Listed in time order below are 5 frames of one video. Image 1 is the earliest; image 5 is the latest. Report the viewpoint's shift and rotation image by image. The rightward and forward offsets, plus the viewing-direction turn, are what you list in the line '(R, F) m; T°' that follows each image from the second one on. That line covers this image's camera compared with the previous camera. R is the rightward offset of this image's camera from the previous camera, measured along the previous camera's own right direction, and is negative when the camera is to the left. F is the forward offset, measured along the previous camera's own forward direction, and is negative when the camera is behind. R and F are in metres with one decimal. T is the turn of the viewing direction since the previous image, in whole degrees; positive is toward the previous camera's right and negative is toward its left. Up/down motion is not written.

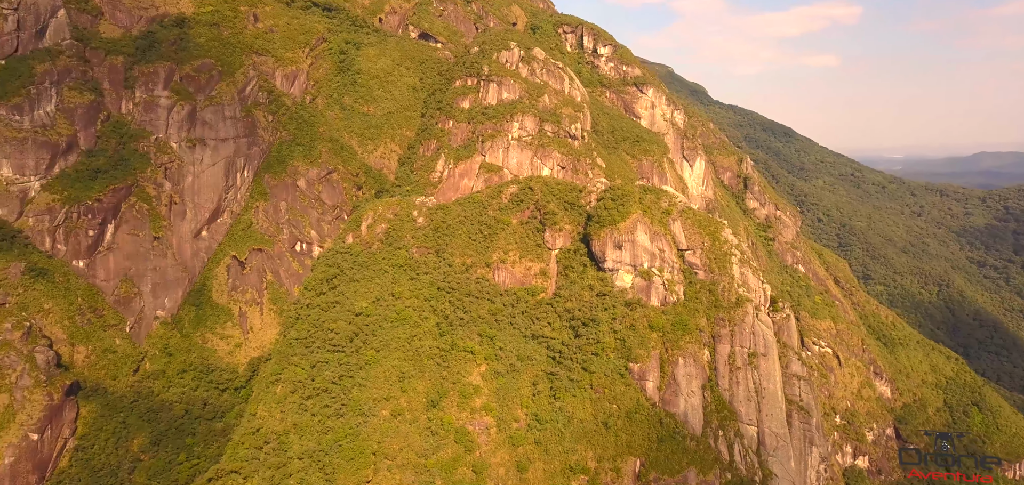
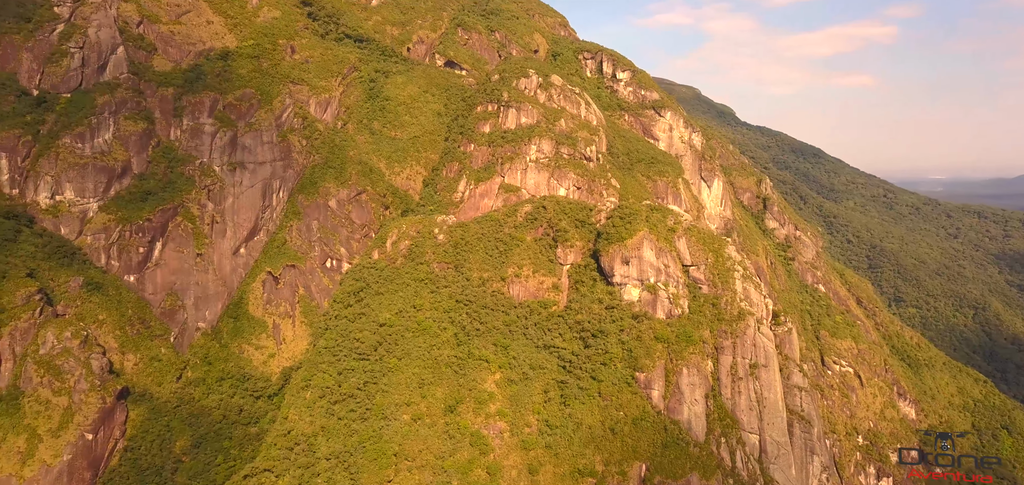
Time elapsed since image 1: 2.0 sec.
(+1.0, -2.5) m; -3°
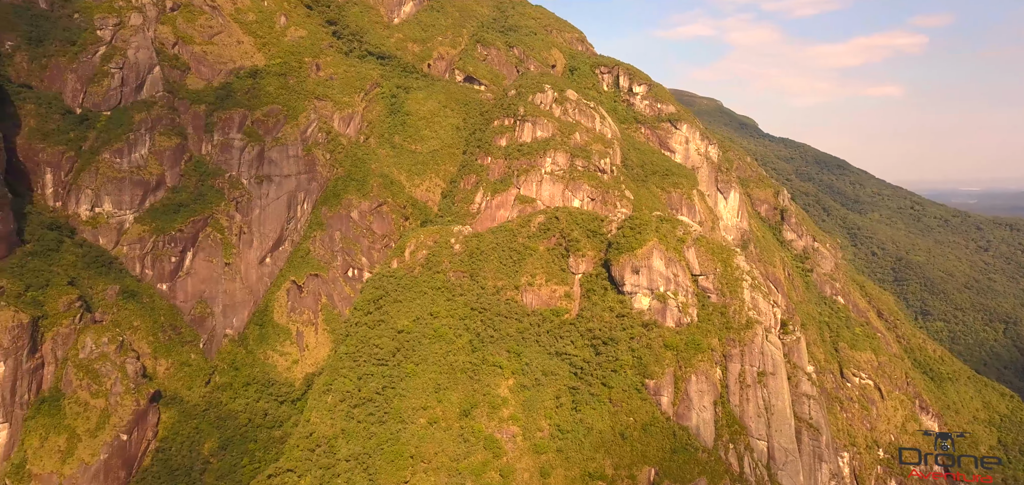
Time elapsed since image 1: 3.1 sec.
(+0.6, -1.4) m; -2°
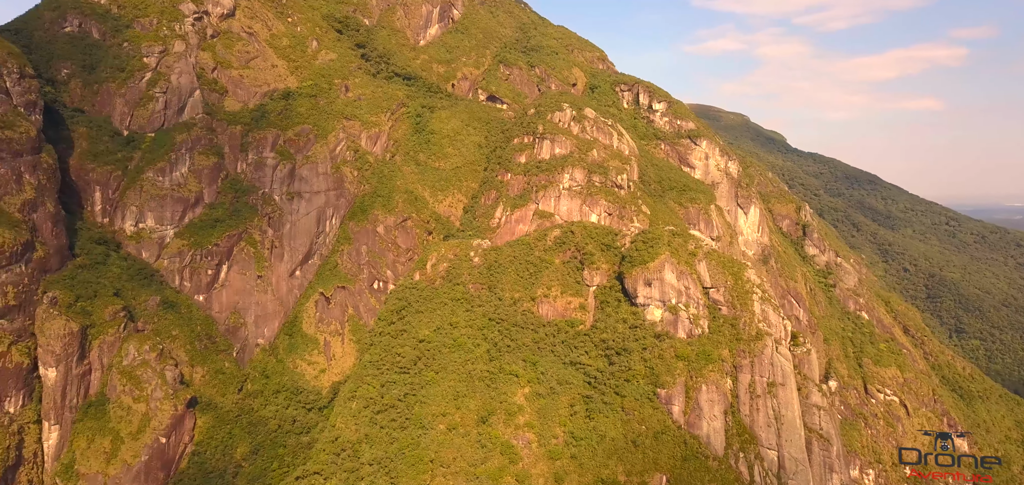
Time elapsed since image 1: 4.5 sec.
(+0.7, -1.7) m; -3°
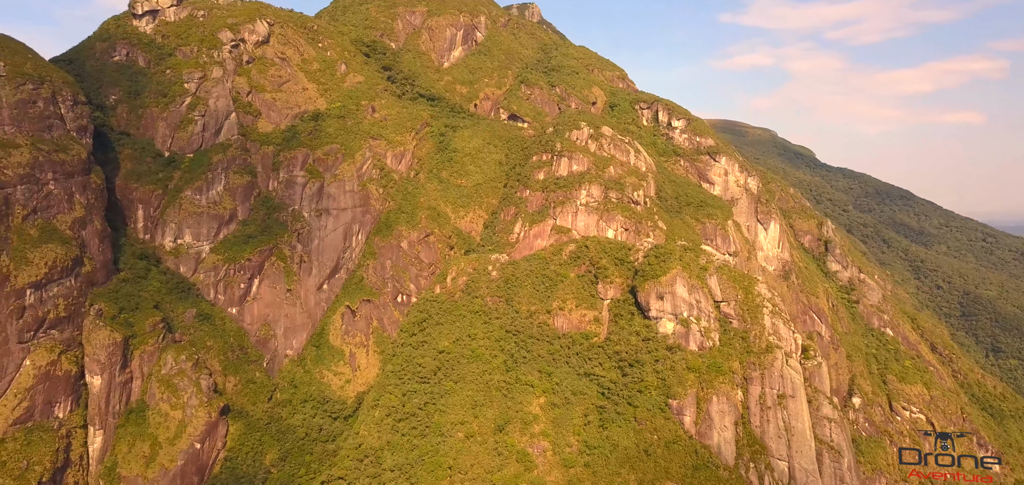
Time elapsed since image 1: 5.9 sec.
(+0.7, -1.7) m; -2°
